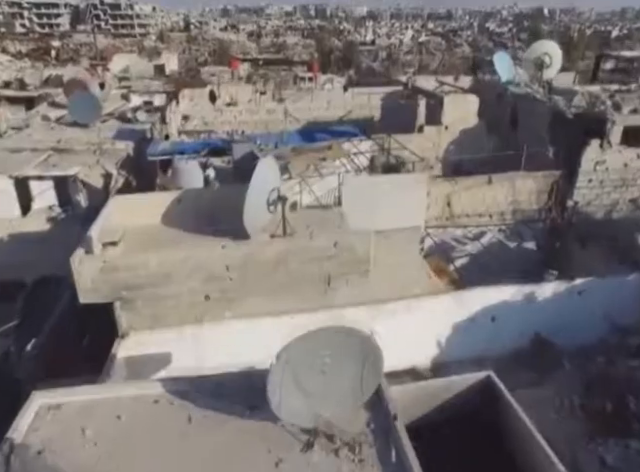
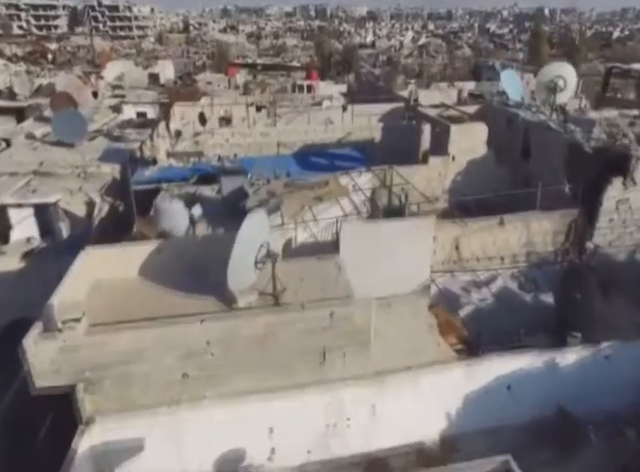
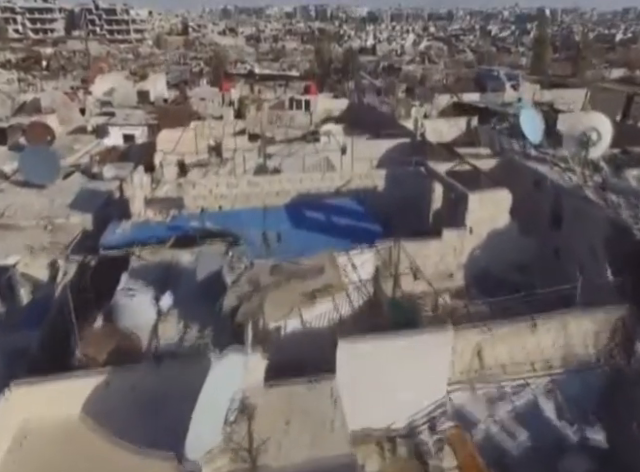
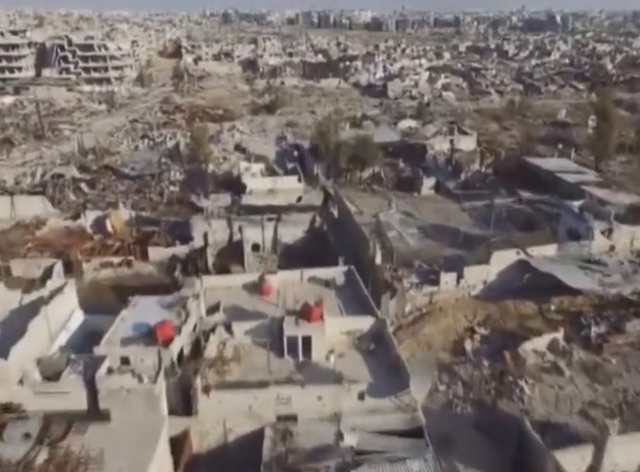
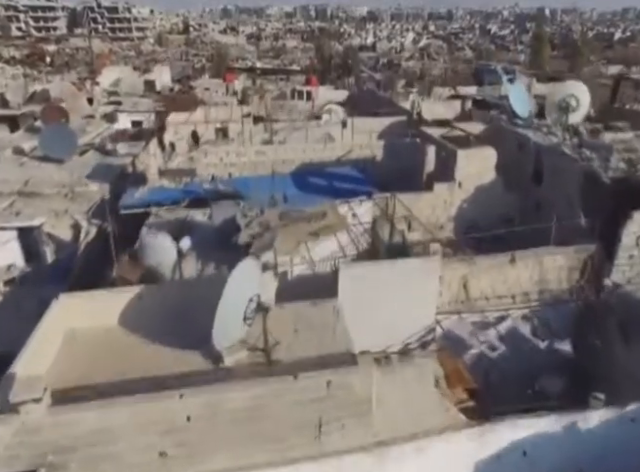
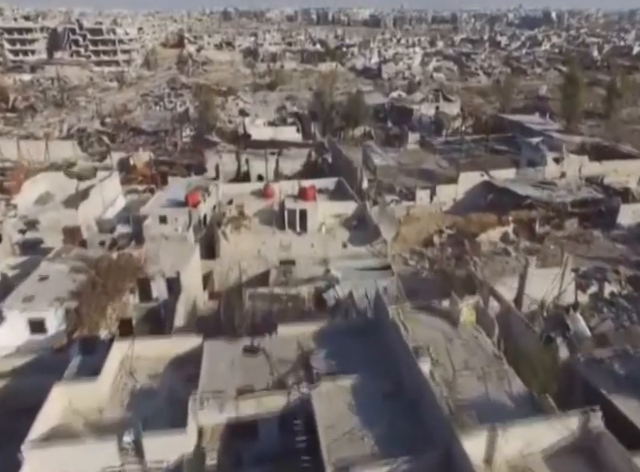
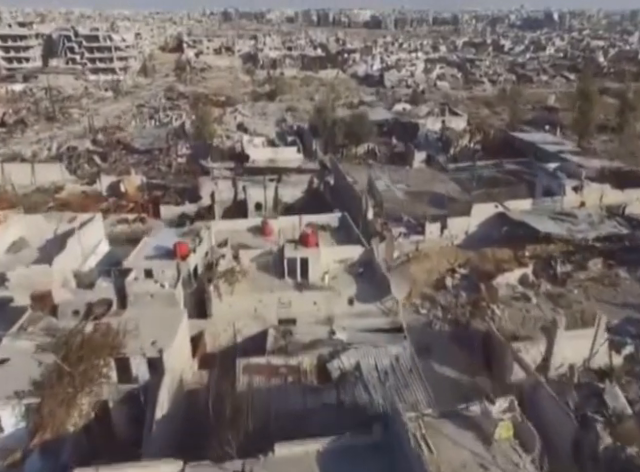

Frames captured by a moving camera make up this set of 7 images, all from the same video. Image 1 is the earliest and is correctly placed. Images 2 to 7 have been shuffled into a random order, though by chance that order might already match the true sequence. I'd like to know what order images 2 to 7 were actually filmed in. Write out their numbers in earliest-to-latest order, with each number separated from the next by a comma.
2, 5, 3, 6, 7, 4
